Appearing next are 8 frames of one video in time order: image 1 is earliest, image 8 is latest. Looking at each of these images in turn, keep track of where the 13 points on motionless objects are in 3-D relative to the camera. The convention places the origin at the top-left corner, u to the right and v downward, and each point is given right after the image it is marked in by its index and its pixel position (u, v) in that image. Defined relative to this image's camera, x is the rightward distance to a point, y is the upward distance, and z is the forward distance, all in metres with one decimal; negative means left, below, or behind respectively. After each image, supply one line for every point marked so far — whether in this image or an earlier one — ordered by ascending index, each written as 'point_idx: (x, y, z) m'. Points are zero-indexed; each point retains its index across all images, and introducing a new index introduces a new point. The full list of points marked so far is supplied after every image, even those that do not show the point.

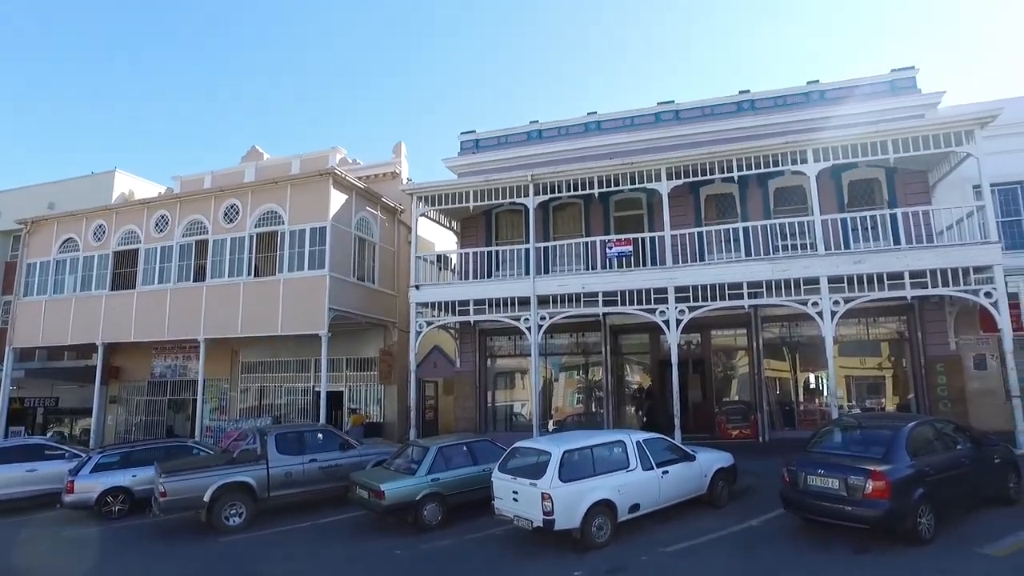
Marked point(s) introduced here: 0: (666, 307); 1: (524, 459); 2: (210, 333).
0: (+2.9, -0.4, +13.7) m
1: (+0.1, -2.1, +8.9) m
2: (-7.2, -1.1, +17.0) m
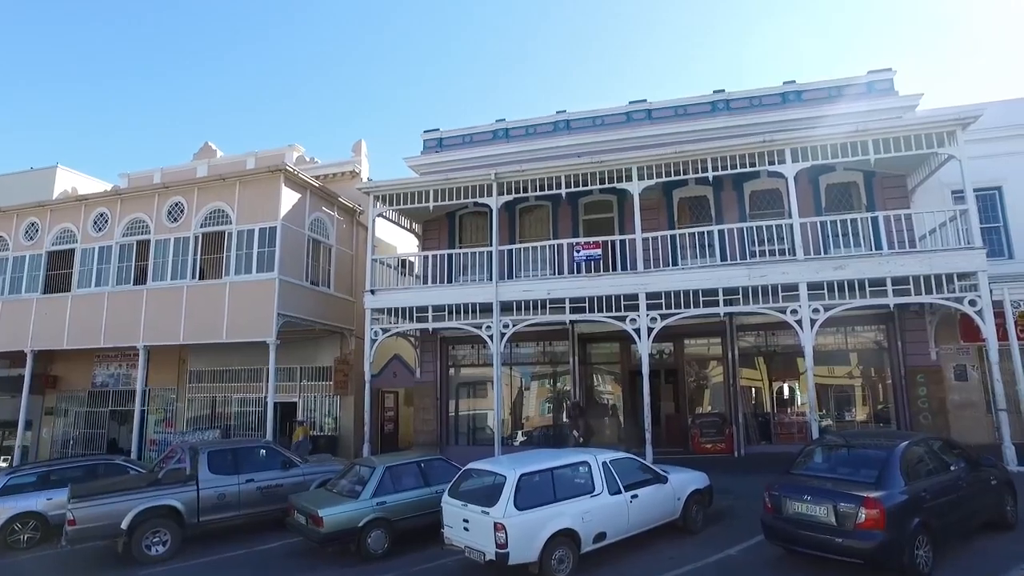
0: (+2.2, -0.5, +12.9) m
1: (-0.4, -2.2, +8.0) m
2: (-8.0, -1.2, +15.8) m
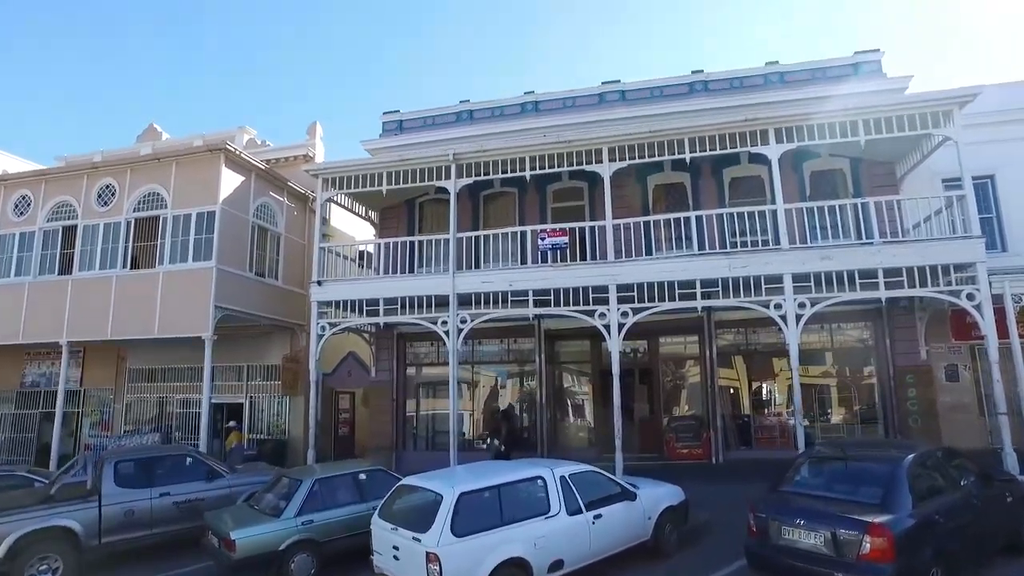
0: (+1.5, -0.3, +11.8) m
1: (-0.9, -2.0, +6.8) m
2: (-8.8, -1.0, +14.4) m
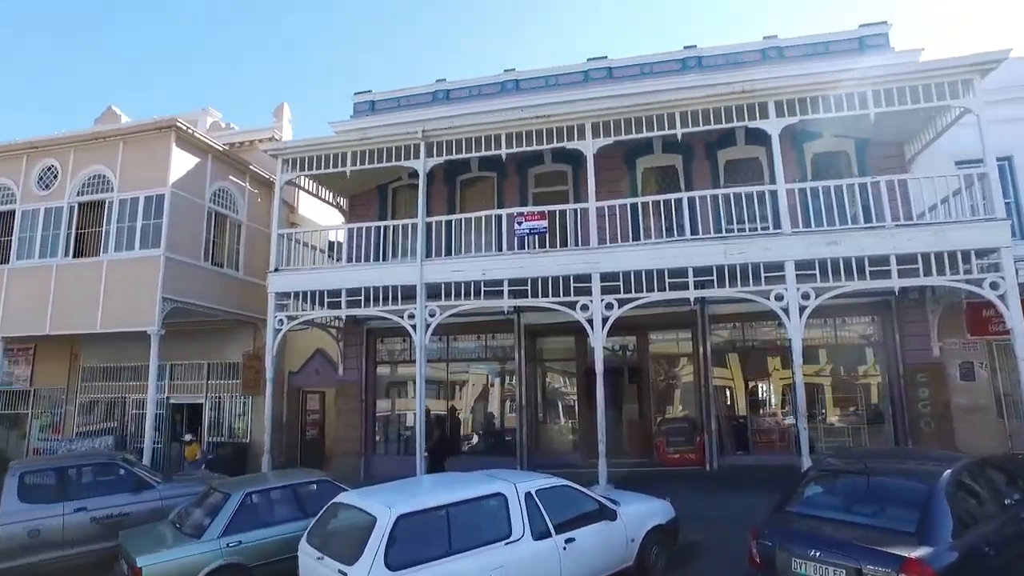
0: (+1.1, -0.2, +10.6) m
1: (-1.3, -1.9, +5.6) m
2: (-9.2, -0.8, +13.1) m
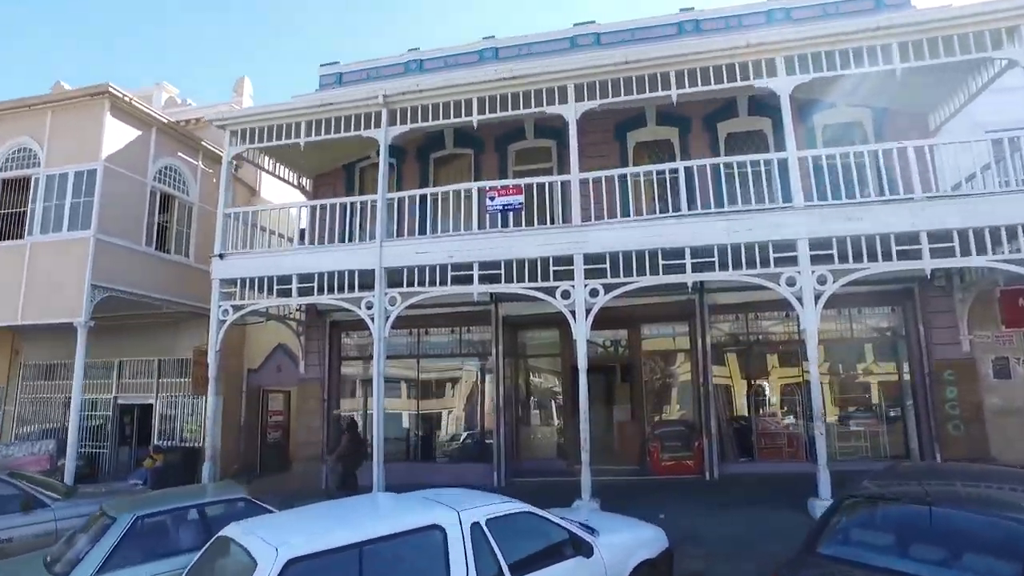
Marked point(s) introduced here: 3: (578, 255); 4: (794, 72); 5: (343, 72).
0: (+0.8, 0.0, +9.2) m
1: (-1.7, -1.6, +4.2) m
2: (-9.6, -0.6, +11.7) m
3: (+0.9, +0.4, +9.2) m
4: (+3.7, +2.9, +9.4) m
5: (-3.5, +4.5, +14.7) m
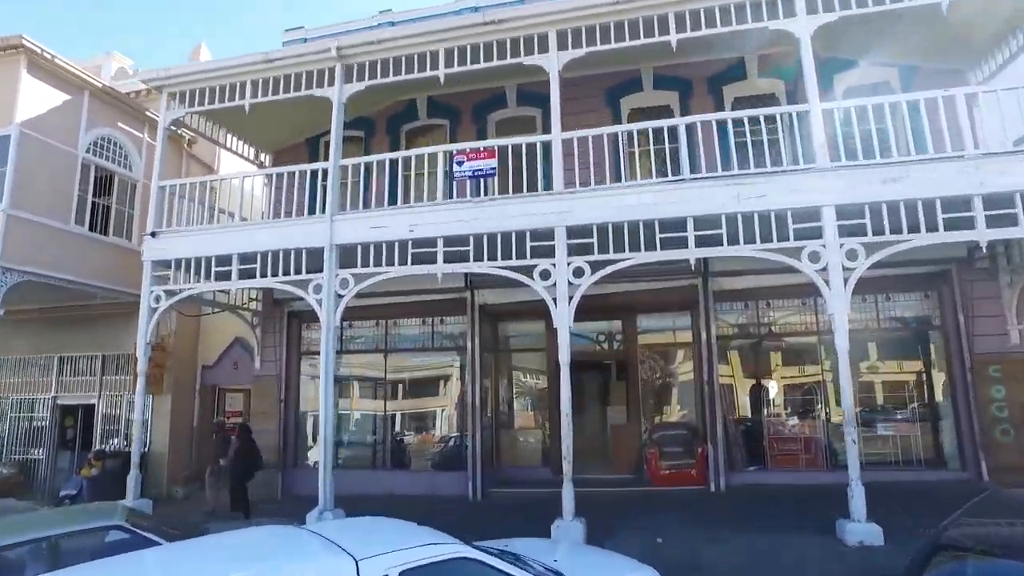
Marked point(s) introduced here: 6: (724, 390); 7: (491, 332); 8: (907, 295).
0: (+0.4, +0.3, +7.8) m
1: (-2.0, -1.4, +2.8) m
2: (-10.0, -0.3, +10.3) m
3: (+0.5, +0.7, +7.8) m
4: (+3.4, +3.1, +8.0) m
5: (-3.8, +4.7, +13.2) m
6: (+3.1, -1.5, +10.3) m
7: (-0.3, -0.7, +11.5) m
8: (+5.3, -0.1, +9.6) m
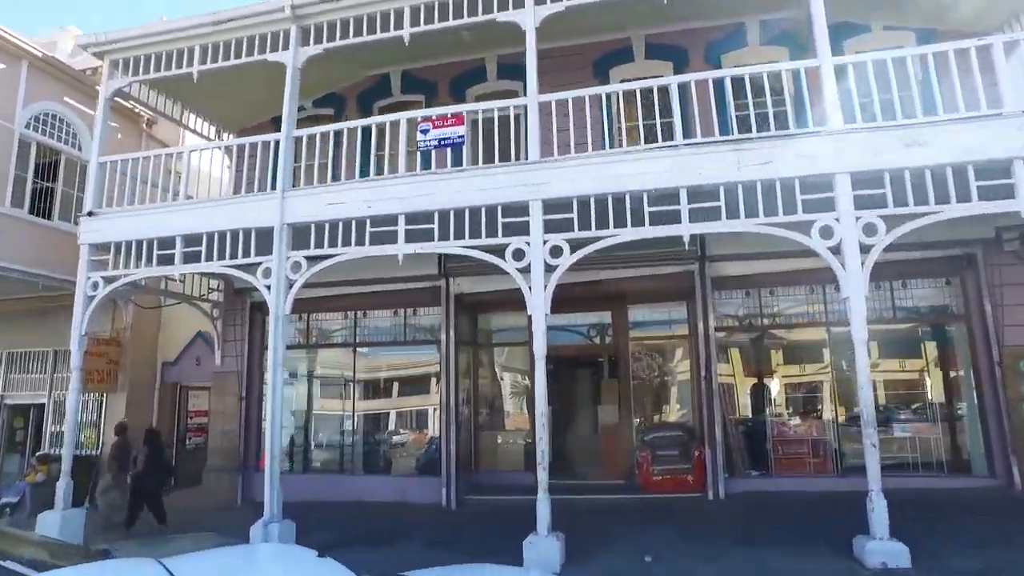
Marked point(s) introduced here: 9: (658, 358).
0: (+0.1, +0.4, +6.8) m
1: (-2.3, -1.3, +1.8) m
2: (-10.3, -0.2, +9.3) m
3: (+0.2, +0.8, +6.9) m
4: (+3.1, +3.3, +7.0) m
5: (-4.1, +4.9, +12.3) m
6: (+2.8, -1.3, +9.3) m
7: (-0.6, -0.5, +10.6) m
8: (+5.0, +0.1, +8.7) m
9: (+2.0, -0.9, +9.8) m
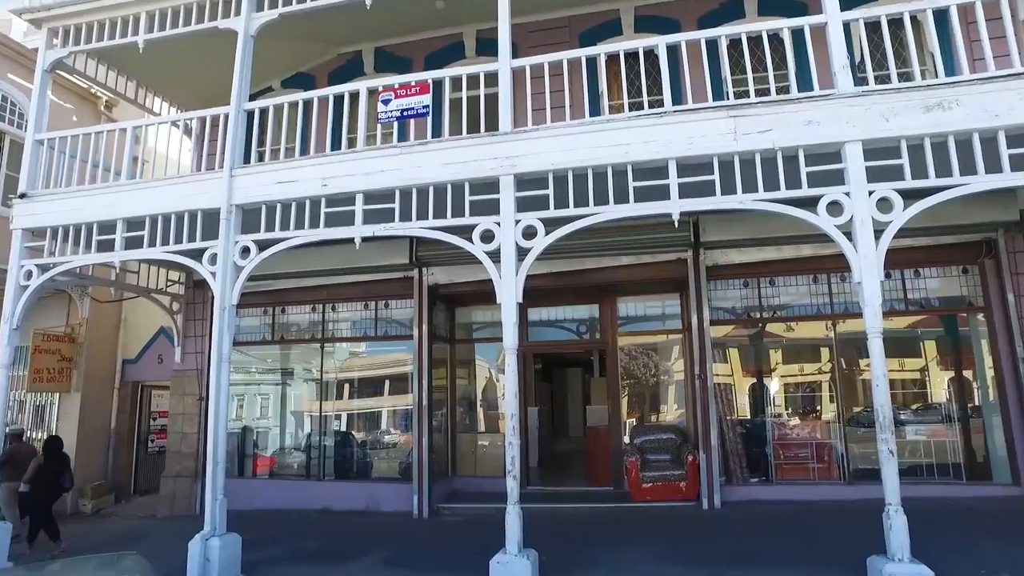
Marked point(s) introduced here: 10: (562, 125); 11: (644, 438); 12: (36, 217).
0: (-0.1, +0.5, +6.1) m
1: (-2.6, -1.1, +1.1) m
2: (-10.5, -0.1, +8.5) m
3: (0.0, +0.9, +6.1) m
4: (+2.8, +3.4, +6.3) m
5: (-4.4, +5.0, +11.5) m
6: (+2.5, -1.2, +8.6) m
7: (-0.9, -0.4, +9.8) m
8: (+4.8, +0.2, +7.9) m
9: (+1.7, -0.8, +9.1) m
10: (+0.4, +1.4, +6.1) m
11: (+1.6, -1.8, +8.7) m
12: (-5.2, +0.8, +7.7) m
